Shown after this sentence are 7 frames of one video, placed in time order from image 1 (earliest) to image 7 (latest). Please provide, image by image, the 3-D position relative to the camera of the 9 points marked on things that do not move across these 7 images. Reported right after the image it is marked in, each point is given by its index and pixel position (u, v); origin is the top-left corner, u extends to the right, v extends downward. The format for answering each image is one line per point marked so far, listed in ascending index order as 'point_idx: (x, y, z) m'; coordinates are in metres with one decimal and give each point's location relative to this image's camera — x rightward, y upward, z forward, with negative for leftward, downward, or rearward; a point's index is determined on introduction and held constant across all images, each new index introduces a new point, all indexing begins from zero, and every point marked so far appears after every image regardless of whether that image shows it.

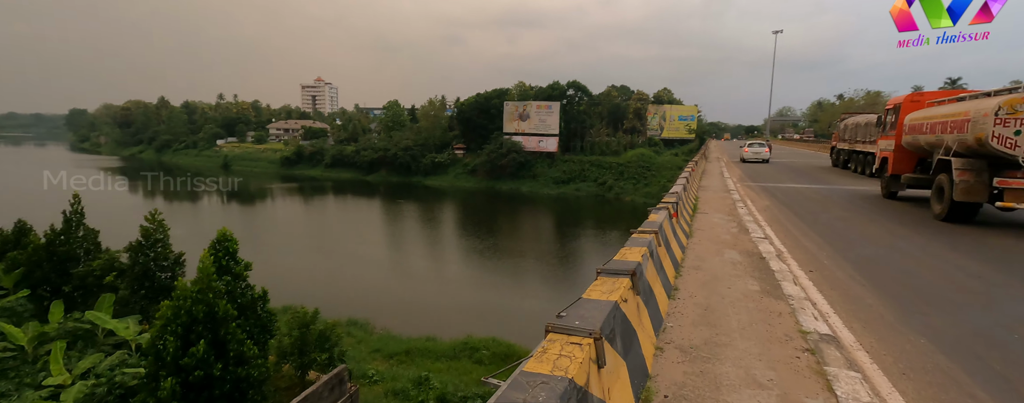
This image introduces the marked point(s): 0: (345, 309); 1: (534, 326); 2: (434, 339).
0: (-4.9, -3.1, +14.1) m
1: (+0.8, -3.2, +13.4) m
2: (-1.5, -2.6, +9.4) m
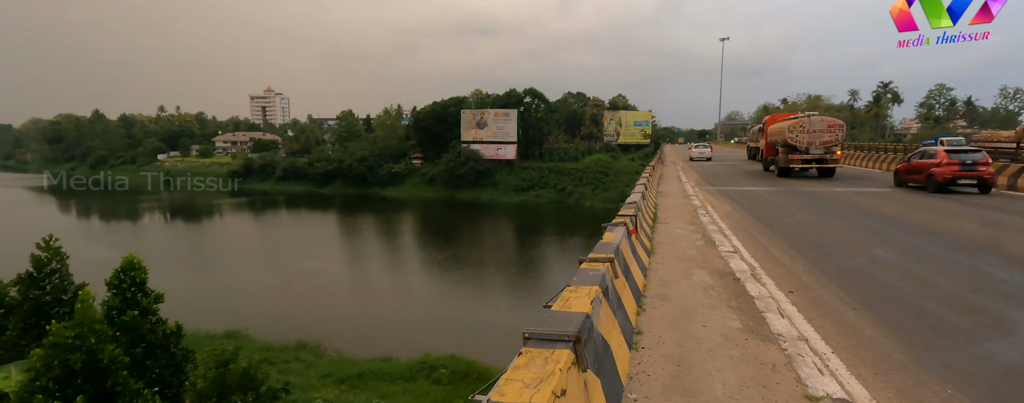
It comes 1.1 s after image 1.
0: (-5.9, -3.5, +13.3) m
1: (-0.2, -3.5, +13.1) m
2: (-2.2, -2.8, +8.9) m
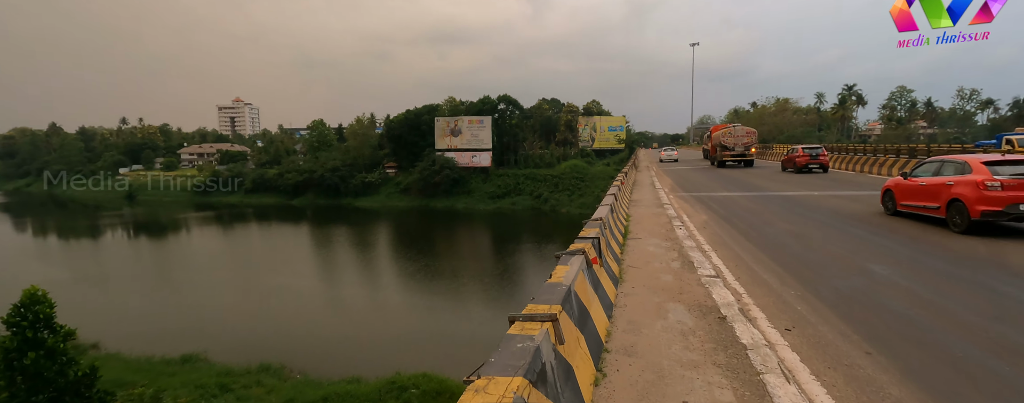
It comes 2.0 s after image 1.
0: (-6.5, -3.9, +12.7) m
1: (-0.8, -3.7, +12.7) m
2: (-2.6, -3.0, +8.5) m
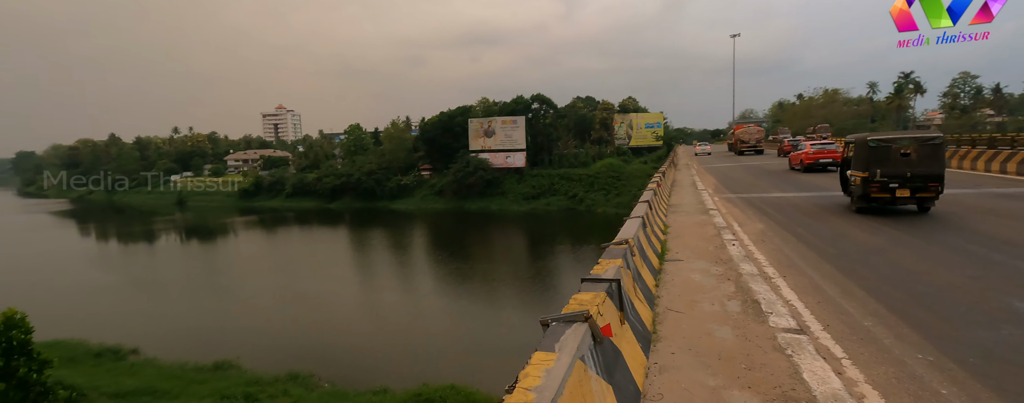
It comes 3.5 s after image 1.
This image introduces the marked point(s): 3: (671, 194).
0: (-5.7, -4.0, +12.7) m
1: (0.0, -3.7, +12.3) m
2: (-2.1, -3.1, +8.2) m
3: (+3.3, +0.2, +10.2) m
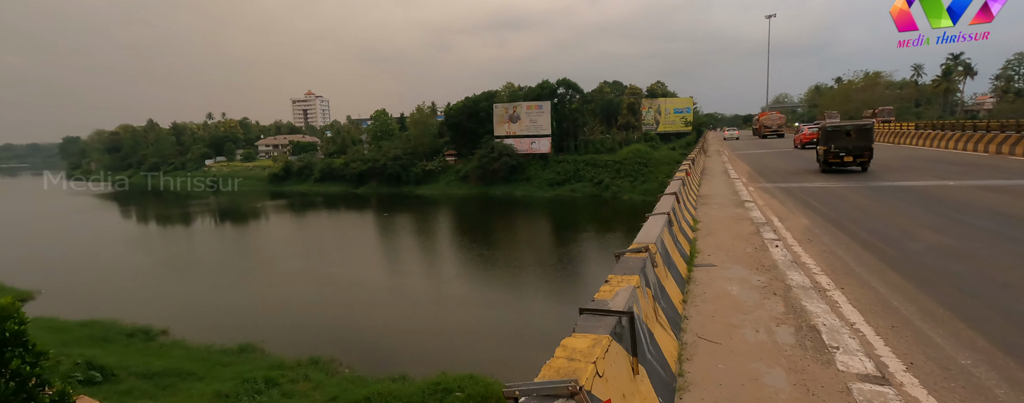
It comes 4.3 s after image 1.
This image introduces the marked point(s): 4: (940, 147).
0: (-5.1, -3.6, +12.8) m
1: (+0.5, -3.4, +12.2) m
2: (-1.8, -2.9, +8.1) m
3: (+3.8, +0.4, +9.8) m
4: (+13.3, +1.7, +15.7) m
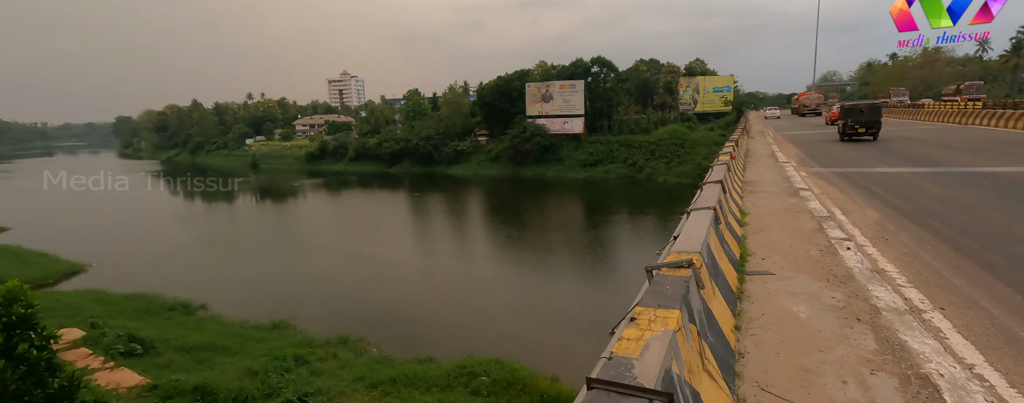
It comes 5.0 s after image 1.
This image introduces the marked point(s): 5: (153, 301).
0: (-4.4, -3.1, +13.0) m
1: (+1.2, -3.0, +12.0) m
2: (-1.3, -2.6, +8.1) m
3: (+4.3, +0.7, +9.3) m
4: (+14.2, +2.1, +14.5) m
5: (-8.6, -2.4, +12.0) m
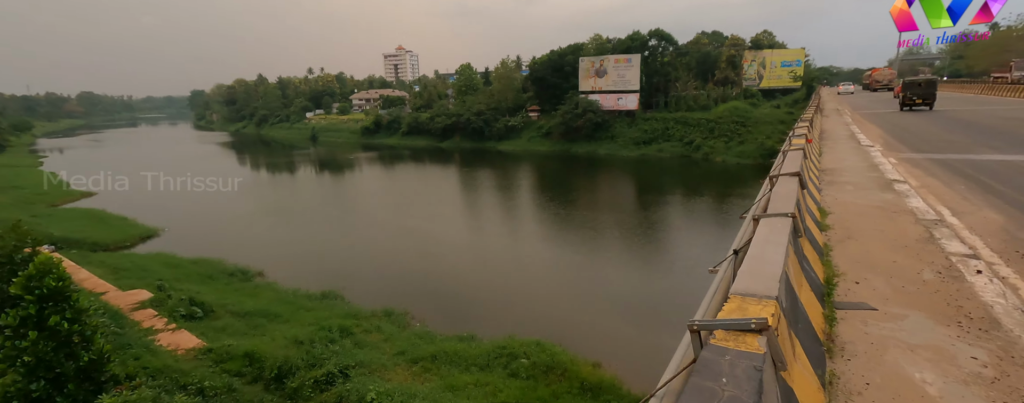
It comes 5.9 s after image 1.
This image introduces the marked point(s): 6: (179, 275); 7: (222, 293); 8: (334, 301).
0: (-3.2, -2.4, +13.3) m
1: (+2.2, -2.5, +11.7) m
2: (-0.7, -2.2, +8.1) m
3: (+5.1, +1.0, +8.5) m
4: (+15.5, +2.4, +12.6) m
5: (-7.5, -1.7, +12.7) m
6: (-7.7, -1.7, +11.7) m
7: (-6.1, -1.9, +10.5) m
8: (-3.6, -2.0, +10.1) m
